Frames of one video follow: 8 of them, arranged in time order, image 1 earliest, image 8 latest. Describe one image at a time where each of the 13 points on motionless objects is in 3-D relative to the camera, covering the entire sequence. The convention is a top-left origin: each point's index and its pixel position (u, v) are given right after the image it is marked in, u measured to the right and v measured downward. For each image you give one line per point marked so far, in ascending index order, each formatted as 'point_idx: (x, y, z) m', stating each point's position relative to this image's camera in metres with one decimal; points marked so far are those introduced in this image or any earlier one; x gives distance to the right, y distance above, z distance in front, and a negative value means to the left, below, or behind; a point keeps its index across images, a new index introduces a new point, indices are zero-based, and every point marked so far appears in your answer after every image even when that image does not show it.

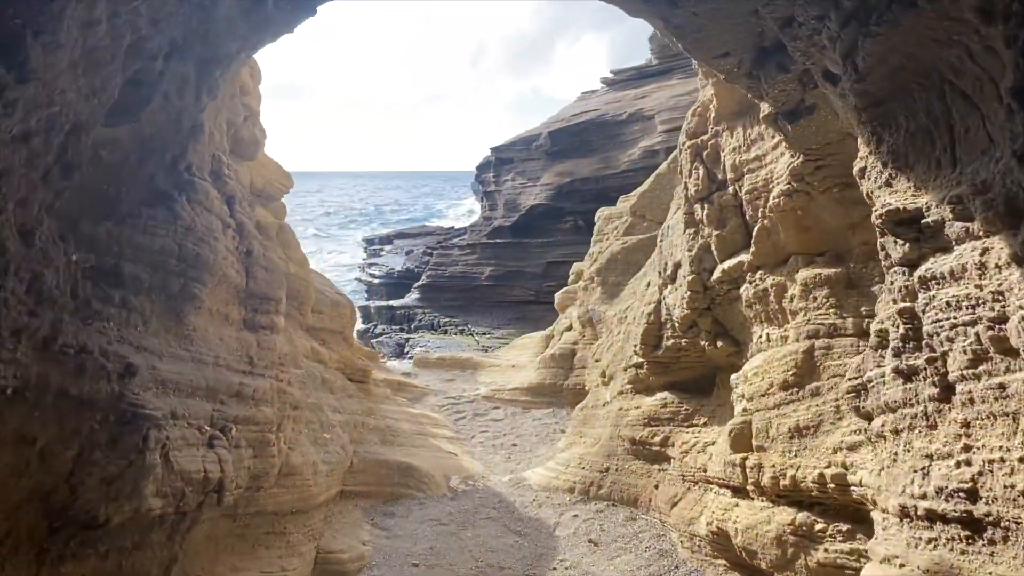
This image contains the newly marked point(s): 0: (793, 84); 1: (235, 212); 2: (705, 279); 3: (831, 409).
0: (+2.3, +1.7, +7.0) m
1: (-2.8, +0.8, +8.3) m
2: (+2.4, +0.1, +10.5) m
3: (+3.1, -1.2, +8.2) m
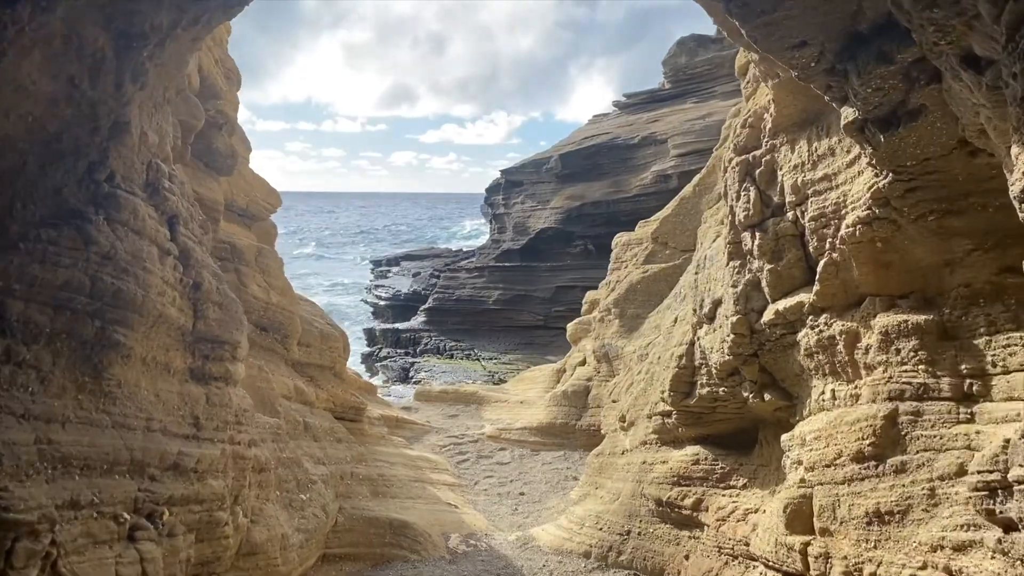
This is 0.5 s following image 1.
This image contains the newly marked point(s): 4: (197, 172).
0: (+2.5, +1.3, +5.5) m
1: (-2.7, +0.4, +6.8) m
2: (+2.5, -0.4, +8.9) m
3: (+3.1, -1.6, +6.5) m
4: (-3.9, +1.4, +10.4) m
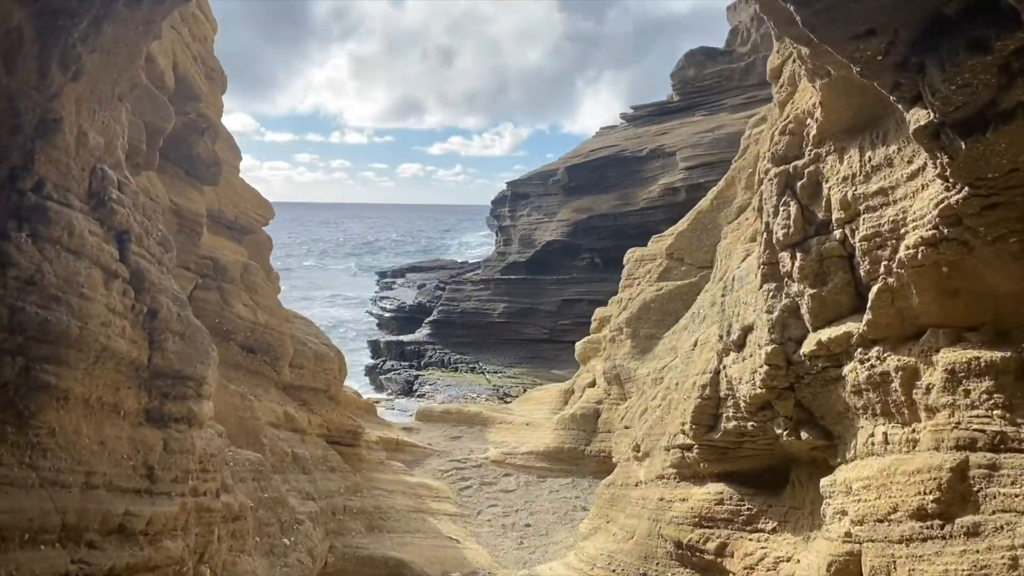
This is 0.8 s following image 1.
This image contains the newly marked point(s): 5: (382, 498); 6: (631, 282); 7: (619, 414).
0: (+2.5, +1.1, +4.5) m
1: (-2.6, +0.3, +5.9) m
2: (+2.6, -0.6, +7.9) m
3: (+3.2, -1.8, +5.6) m
4: (-3.8, +1.2, +9.5) m
5: (-2.1, -3.4, +13.8) m
6: (+2.6, +0.1, +18.5) m
7: (+2.1, -2.5, +17.0) m
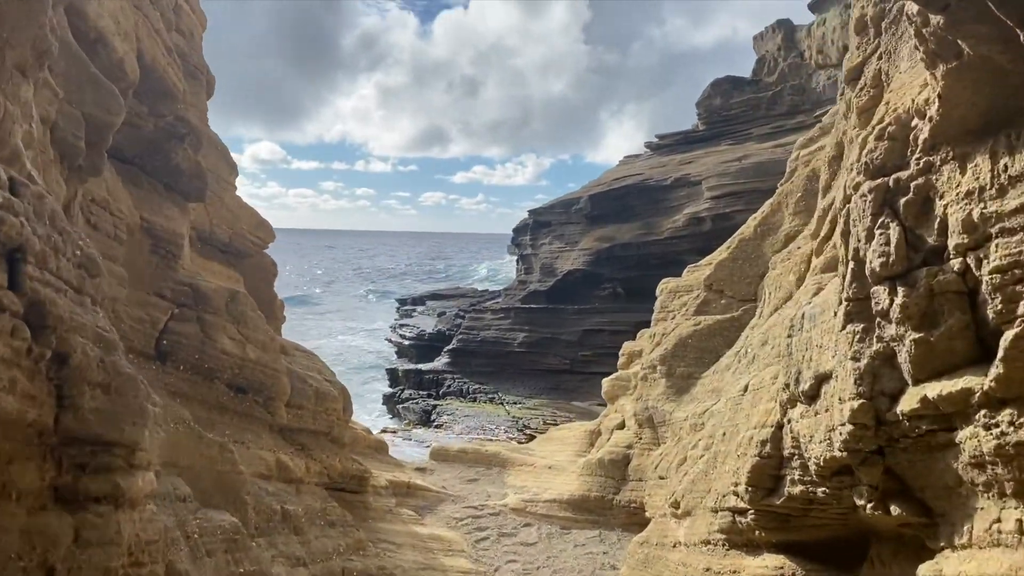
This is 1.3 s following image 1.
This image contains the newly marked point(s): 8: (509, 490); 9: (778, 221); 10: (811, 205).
0: (+2.7, +0.9, +3.1) m
1: (-2.5, +0.1, +4.5) m
2: (+2.8, -0.9, +6.4) m
3: (+3.3, -2.0, +4.0) m
4: (-3.5, +0.9, +8.2) m
5: (-1.8, -3.9, +12.4) m
6: (+3.0, -0.5, +17.0) m
7: (+2.5, -3.1, +15.4) m
8: (0.0, -4.4, +18.7) m
9: (+4.8, +1.2, +15.4) m
10: (+5.2, +1.5, +14.8) m
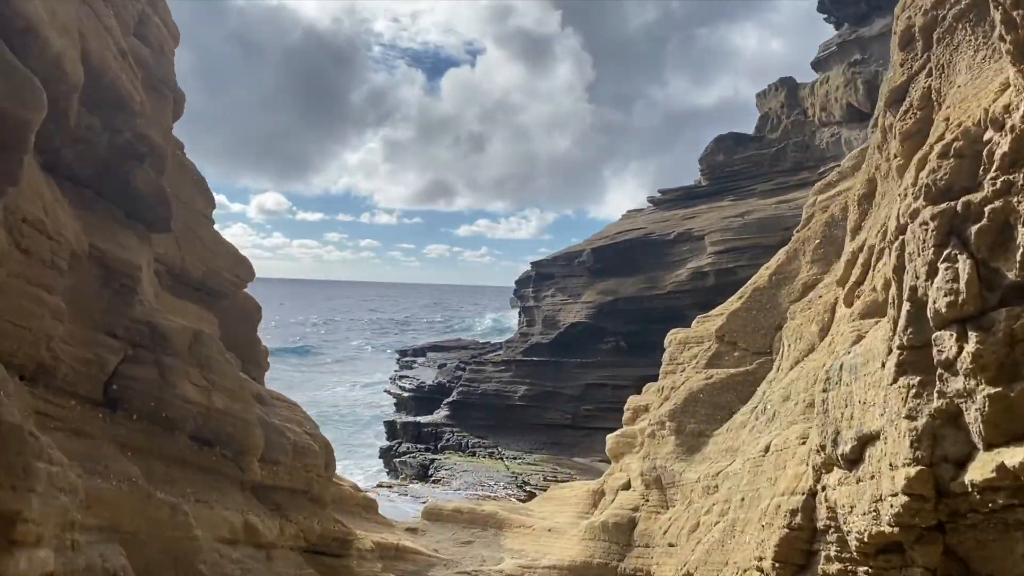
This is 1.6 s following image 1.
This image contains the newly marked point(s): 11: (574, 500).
0: (+2.6, +0.8, +2.2) m
1: (-2.5, 0.0, +3.6) m
2: (+2.8, -1.2, +5.4) m
3: (+3.3, -2.2, +2.9) m
4: (-3.5, +0.6, +7.3) m
5: (-1.9, -4.5, +11.2) m
6: (+3.0, -1.5, +16.0) m
7: (+2.5, -4.0, +14.2) m
8: (-0.1, -5.4, +17.4) m
9: (+4.8, +0.3, +14.5) m
10: (+5.2, +0.6, +13.9) m
11: (+1.4, -4.8, +19.2) m
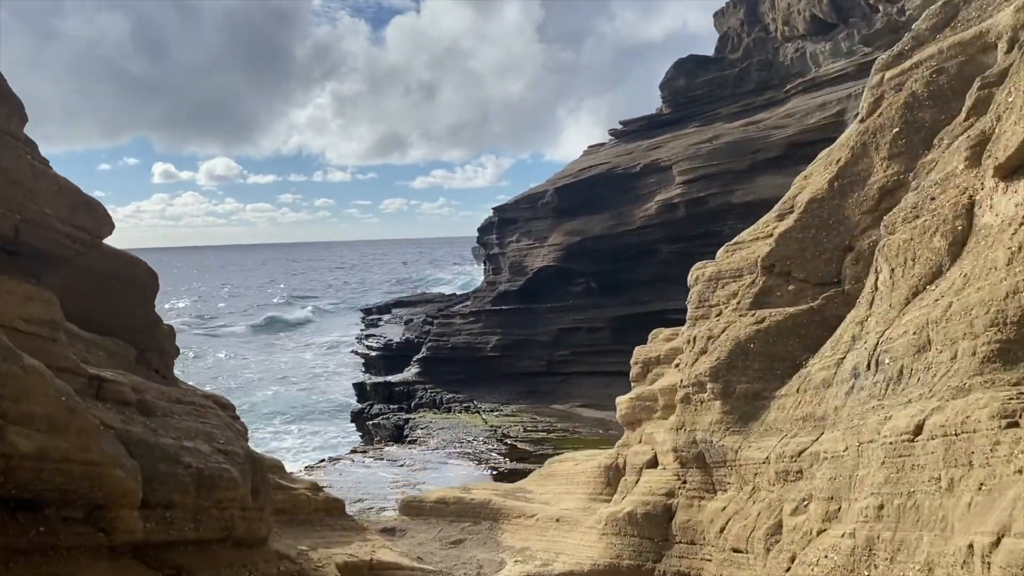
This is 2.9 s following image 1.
0: (+2.9, +1.1, -1.4) m
1: (-2.2, 0.0, -0.2) m
2: (+3.0, -0.7, +1.9) m
3: (+3.7, -1.8, -0.5) m
4: (-3.5, +0.7, +3.5) m
5: (-1.6, -4.0, +7.7) m
6: (+2.8, -0.3, +12.5) m
7: (+2.5, -3.0, +10.9) m
8: (-0.1, -4.4, +14.1) m
9: (+4.5, +1.5, +11.0) m
10: (+4.9, +1.8, +10.4) m
11: (+1.3, -3.5, +15.9) m
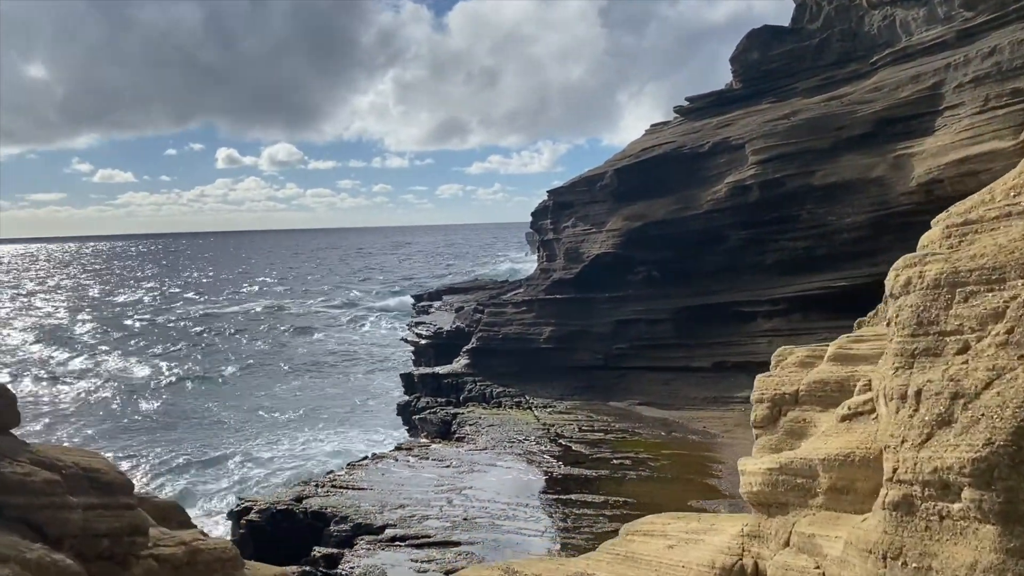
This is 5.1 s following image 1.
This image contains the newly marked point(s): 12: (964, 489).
0: (+2.7, +0.8, -6.8) m
1: (-2.4, -0.3, -5.3) m
2: (+3.0, -1.0, -3.5) m
3: (+3.5, -2.1, -5.9) m
4: (-3.4, +0.5, -1.6) m
5: (-1.3, -4.1, +2.6) m
6: (+3.5, -0.4, +7.1) m
7: (+3.0, -3.1, +5.5) m
8: (+0.6, -4.5, +8.9) m
9: (+5.1, +1.4, +5.4) m
10: (+5.5, +1.6, +4.8) m
11: (+2.1, -3.6, +10.6) m
12: (+3.2, -1.4, +5.9) m
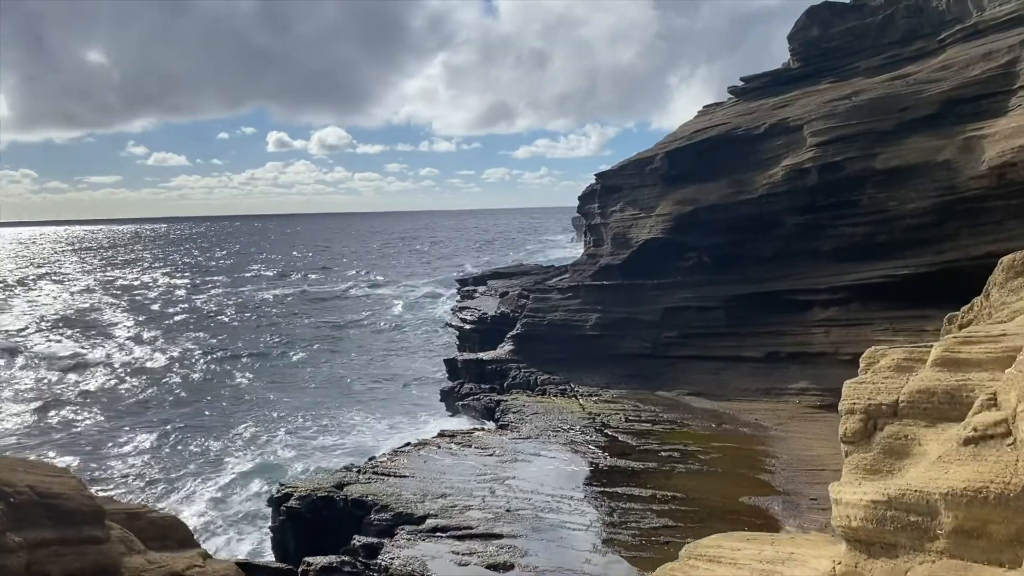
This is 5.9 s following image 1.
0: (+2.3, +0.6, -8.5) m
1: (-2.7, -0.5, -6.7) m
2: (+2.8, -1.2, -5.2) m
3: (+3.1, -2.3, -7.6) m
4: (-3.5, +0.5, -2.9) m
5: (-1.2, -4.1, +1.2) m
6: (+3.8, -0.4, +5.4) m
7: (+3.3, -3.1, +3.9) m
8: (+1.0, -4.4, +7.4) m
9: (+5.3, +1.3, +3.5) m
10: (+5.7, +1.6, +3.0) m
11: (+2.6, -3.5, +9.0) m
12: (+3.5, -1.4, +4.3) m
